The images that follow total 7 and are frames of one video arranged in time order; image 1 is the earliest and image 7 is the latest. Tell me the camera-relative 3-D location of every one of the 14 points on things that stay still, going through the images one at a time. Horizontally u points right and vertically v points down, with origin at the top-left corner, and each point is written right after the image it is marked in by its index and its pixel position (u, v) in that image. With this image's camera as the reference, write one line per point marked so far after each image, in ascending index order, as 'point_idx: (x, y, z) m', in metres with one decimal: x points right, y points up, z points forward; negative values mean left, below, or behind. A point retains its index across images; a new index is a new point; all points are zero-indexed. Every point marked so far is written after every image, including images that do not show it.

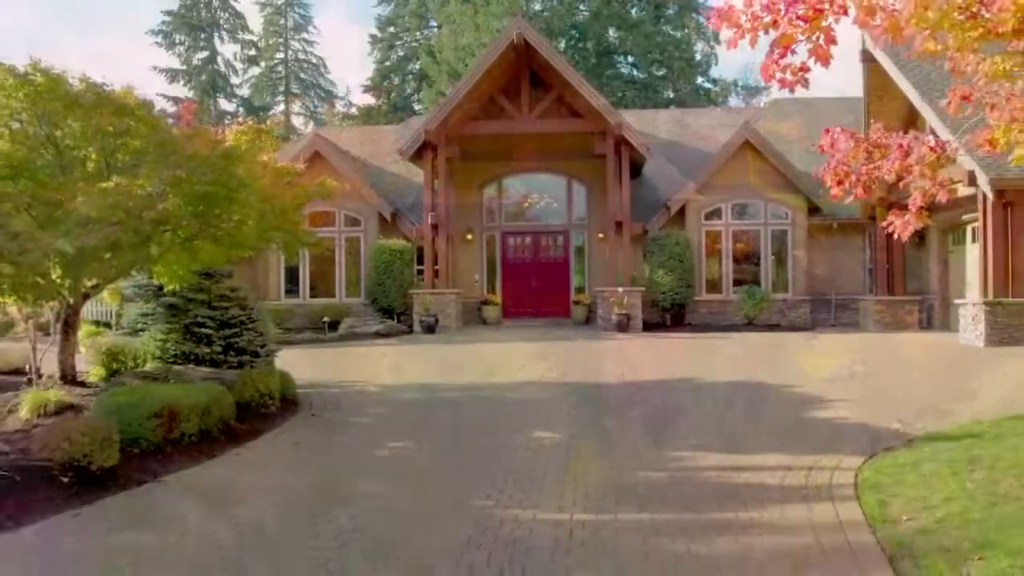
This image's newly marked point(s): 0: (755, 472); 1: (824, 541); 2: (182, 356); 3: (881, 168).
0: (+1.6, -1.3, +6.6) m
1: (+1.7, -1.3, +5.2) m
2: (-3.7, -0.7, +10.9) m
3: (+2.5, +0.8, +6.5) m
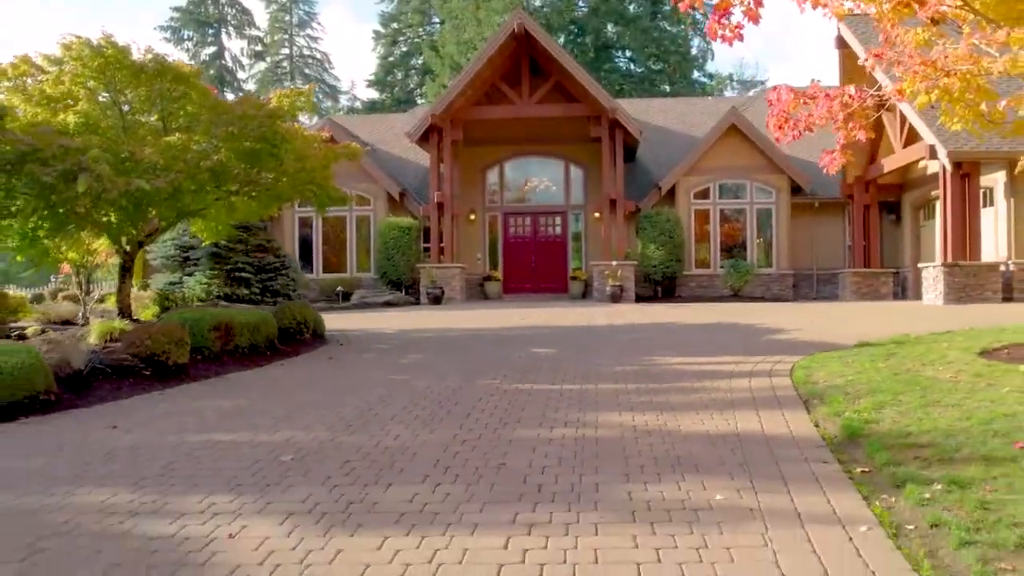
0: (+1.6, -0.6, +8.0) m
1: (+1.7, -0.7, +6.6) m
2: (-3.6, -0.1, +12.3) m
3: (+2.5, +1.4, +8.0) m
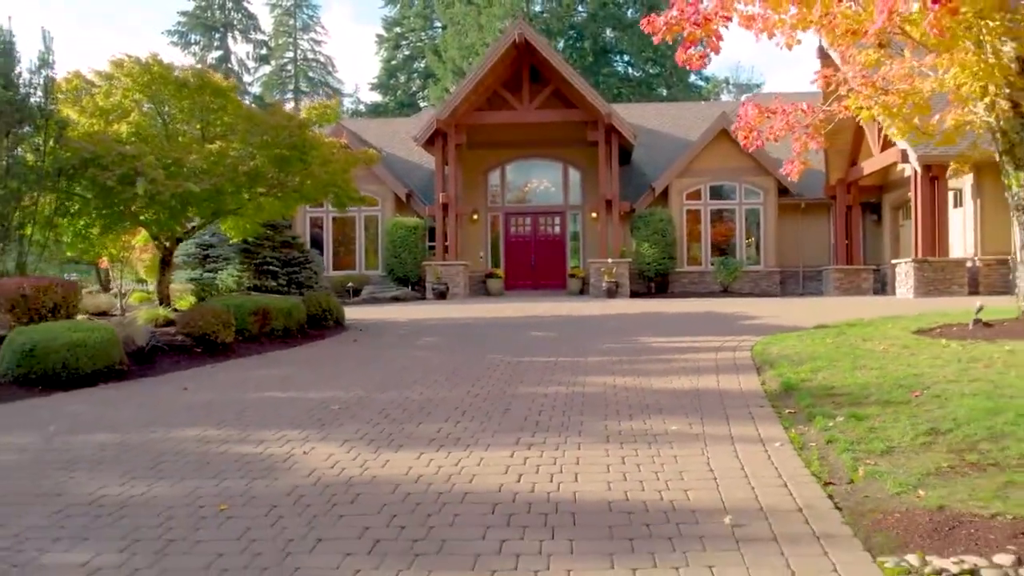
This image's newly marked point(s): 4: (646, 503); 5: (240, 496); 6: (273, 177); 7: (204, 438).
0: (+1.7, -0.5, +9.3) m
1: (+1.7, -0.6, +7.9) m
2: (-3.6, 0.0, +13.6) m
3: (+2.5, +1.5, +9.2) m
4: (+0.6, -0.9, +4.1) m
5: (-1.2, -0.9, +4.4) m
6: (-3.0, +1.4, +12.3) m
7: (-1.8, -0.9, +5.7) m
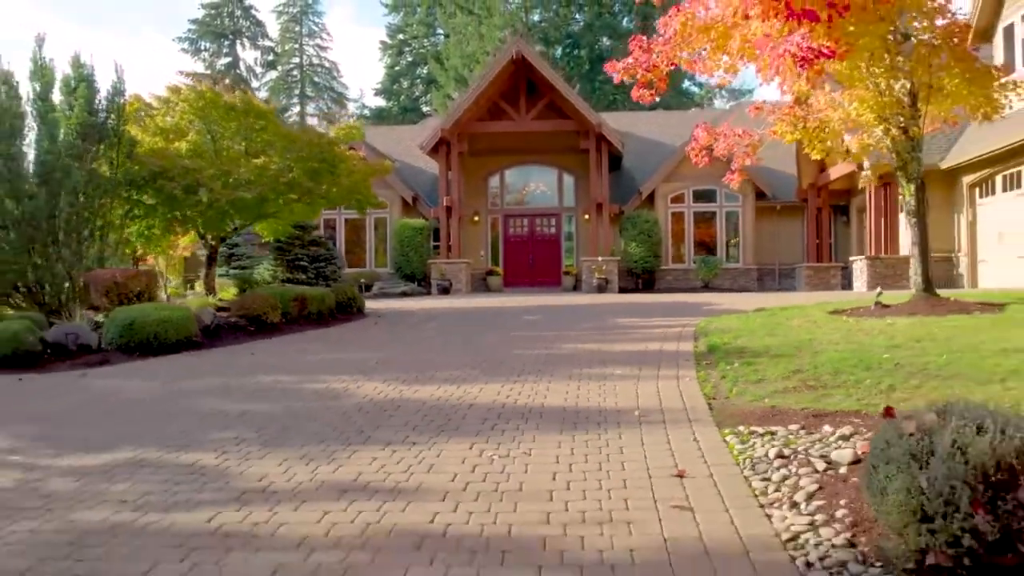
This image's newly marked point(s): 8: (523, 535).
0: (+1.6, -0.4, +11.4) m
1: (+1.6, -0.5, +10.1) m
2: (-3.7, +0.2, +15.7) m
3: (+2.4, +1.6, +11.4) m
4: (+0.5, -0.8, +6.2) m
5: (-1.3, -0.8, +6.6) m
6: (-3.1, +1.5, +14.5) m
7: (-1.9, -0.8, +7.8) m
8: (0.0, -1.0, +3.9) m
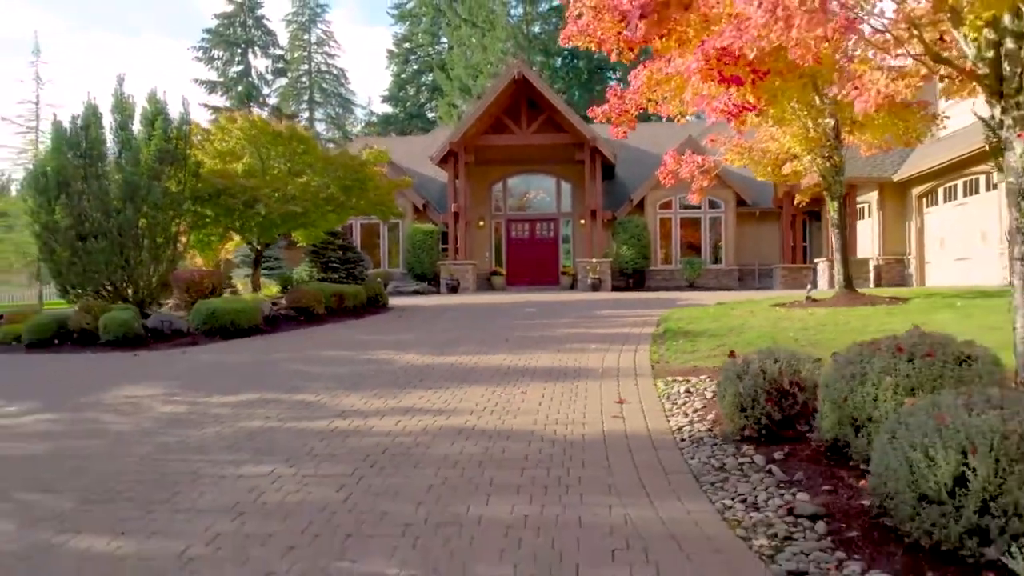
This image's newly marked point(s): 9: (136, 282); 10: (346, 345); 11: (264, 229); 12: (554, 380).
0: (+1.6, -0.4, +14.0) m
1: (+1.7, -0.4, +12.6) m
2: (-3.6, +0.2, +18.3) m
3: (+2.5, +1.7, +14.0) m
4: (+0.5, -0.7, +8.8) m
5: (-1.3, -0.8, +9.2) m
6: (-3.0, +1.5, +17.0) m
7: (-1.8, -0.7, +10.4) m
8: (0.0, -0.9, +6.5) m
9: (-5.8, +0.1, +14.9) m
10: (-2.0, -0.7, +11.5) m
11: (-4.2, +1.0, +16.3) m
12: (+0.4, -0.8, +8.2) m
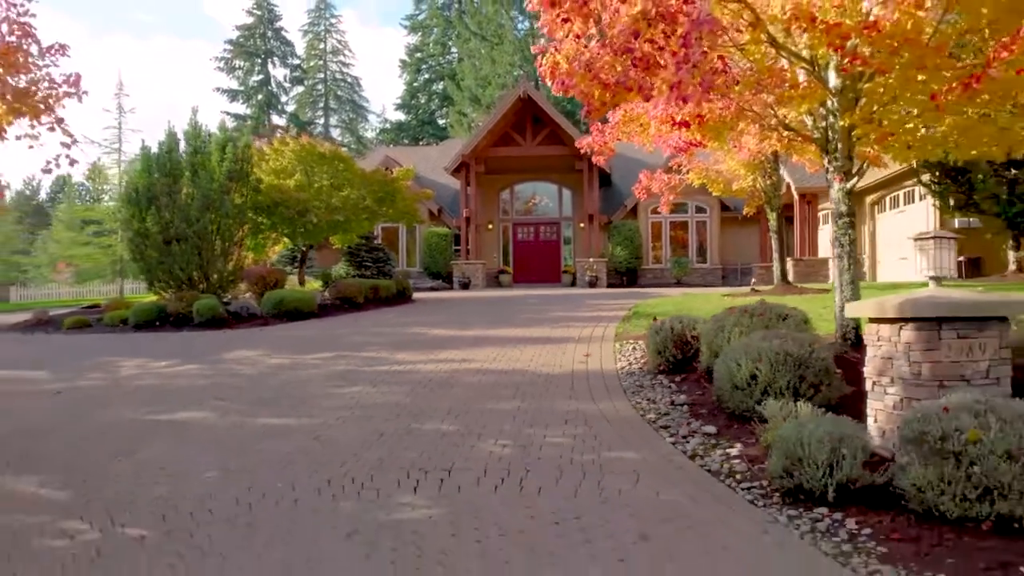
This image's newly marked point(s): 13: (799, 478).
0: (+1.7, -0.3, +17.3) m
1: (+1.7, -0.3, +16.0) m
2: (-3.5, +0.3, +21.7) m
3: (+2.5, +1.8, +17.3) m
4: (+0.5, -0.6, +12.1) m
5: (-1.3, -0.7, +12.5) m
6: (-2.9, +1.6, +20.4) m
7: (-1.8, -0.6, +13.8) m
8: (+0.1, -0.8, +9.8) m
9: (-5.7, +0.2, +18.3) m
10: (-1.9, -0.6, +14.9) m
11: (-4.1, +1.1, +19.7) m
12: (+0.4, -0.7, +11.6) m
13: (+1.7, -1.1, +5.6) m
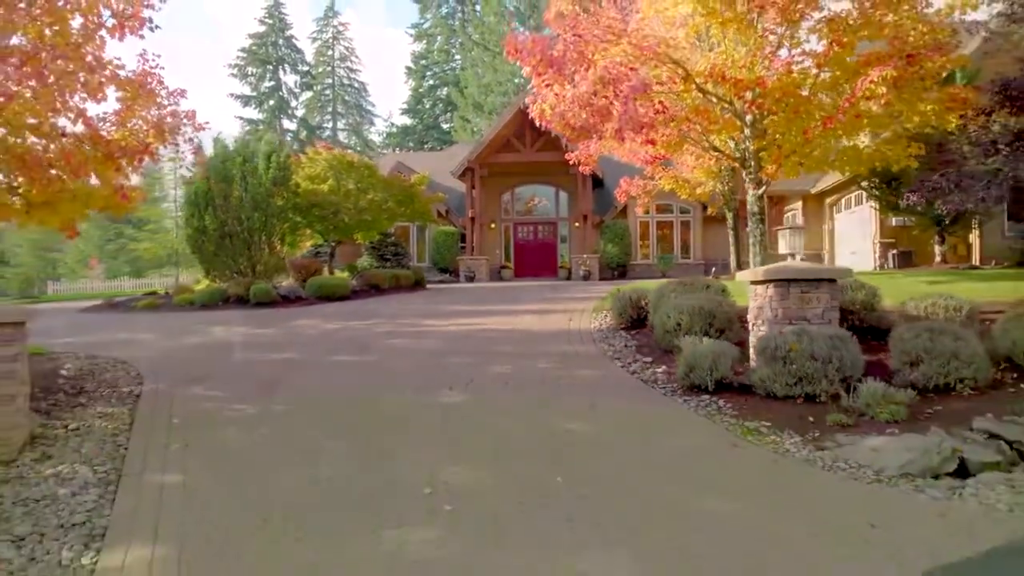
0: (+1.7, 0.0, +20.7) m
1: (+1.7, -0.1, +19.3) m
2: (-3.5, +0.6, +25.1) m
3: (+2.6, +2.1, +20.6) m
4: (+0.6, -0.3, +15.5) m
5: (-1.2, -0.4, +15.9) m
6: (-2.9, +1.9, +23.8) m
7: (-1.8, -0.3, +17.1) m
8: (+0.1, -0.5, +13.2) m
9: (-5.7, +0.5, +21.6) m
10: (-1.9, -0.3, +18.2) m
11: (-4.1, +1.4, +23.1) m
12: (+0.4, -0.4, +14.9) m
13: (+1.7, -0.8, +9.0) m
